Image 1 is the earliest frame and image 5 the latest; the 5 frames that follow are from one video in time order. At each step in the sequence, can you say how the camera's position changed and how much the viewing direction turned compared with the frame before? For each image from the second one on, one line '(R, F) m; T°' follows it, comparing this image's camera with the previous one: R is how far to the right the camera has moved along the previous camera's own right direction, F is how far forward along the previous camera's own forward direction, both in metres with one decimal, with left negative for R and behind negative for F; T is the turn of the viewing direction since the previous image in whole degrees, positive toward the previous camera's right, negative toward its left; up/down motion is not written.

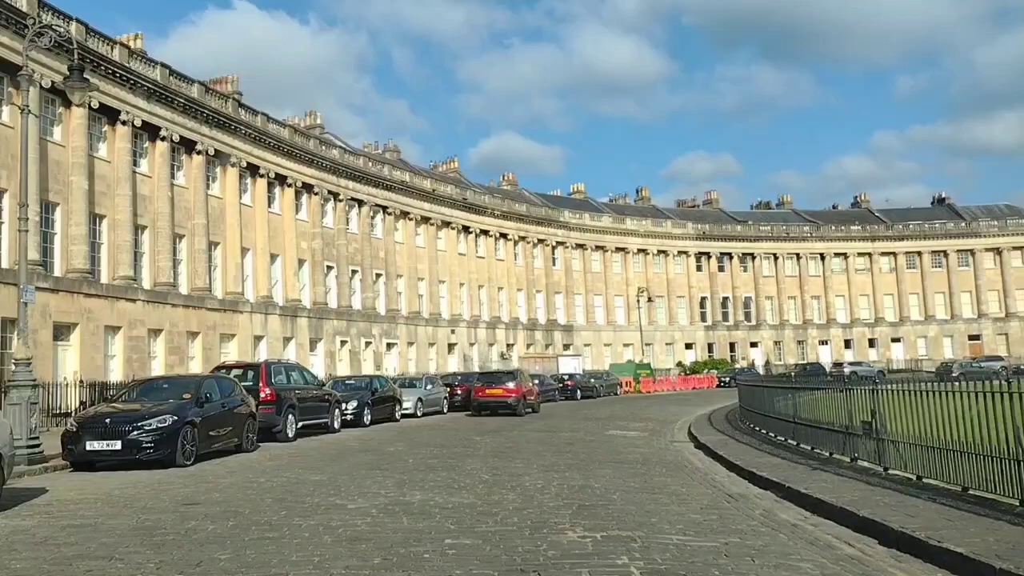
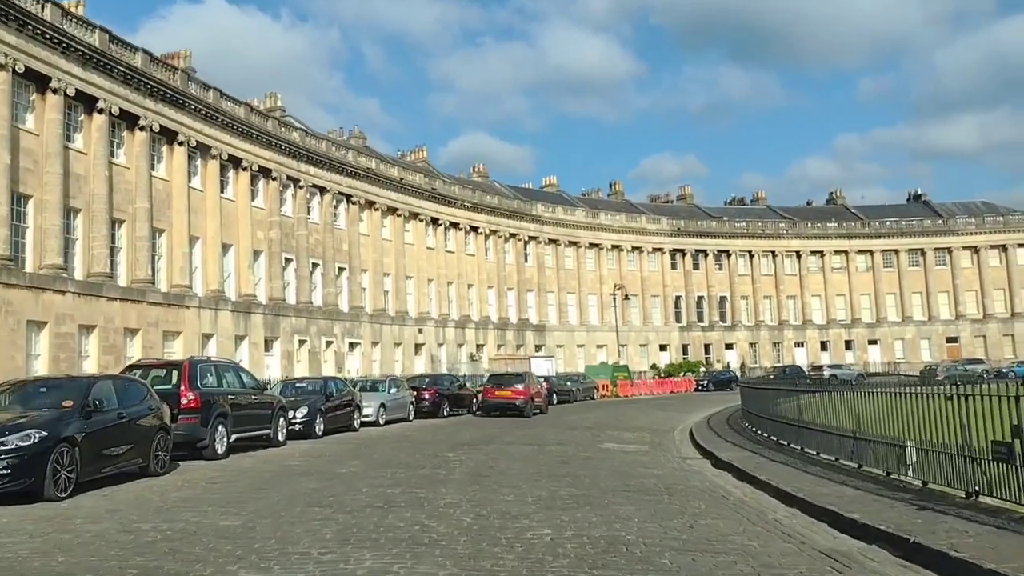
(-0.2, +3.0) m; +2°
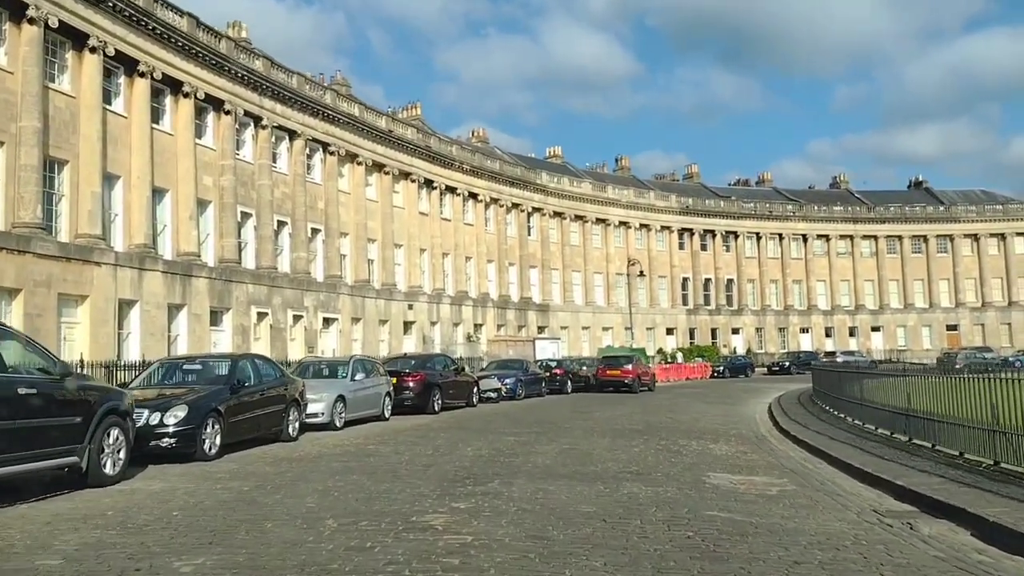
(-0.5, +7.9) m; 0°
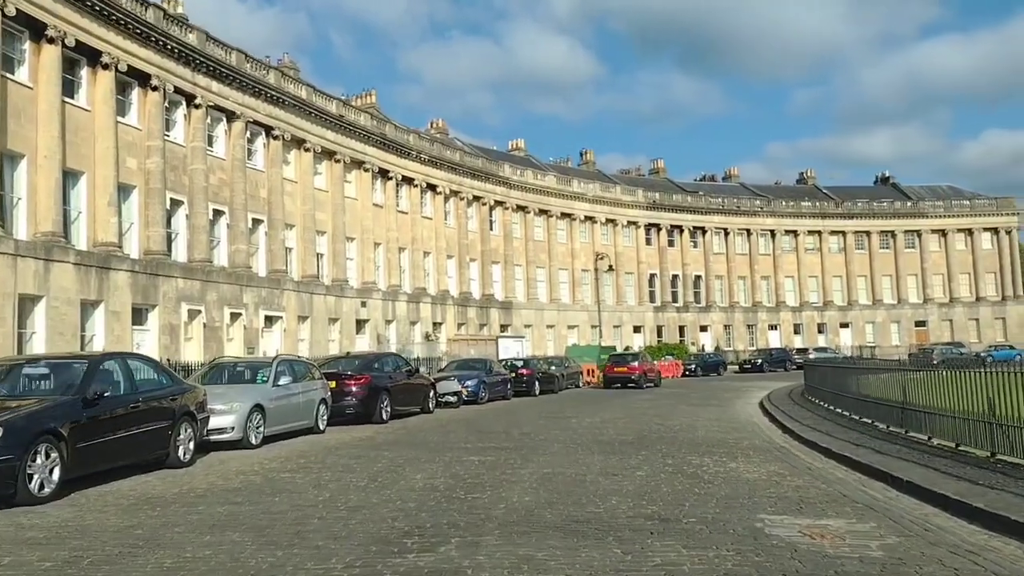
(0.0, +3.3) m; +2°
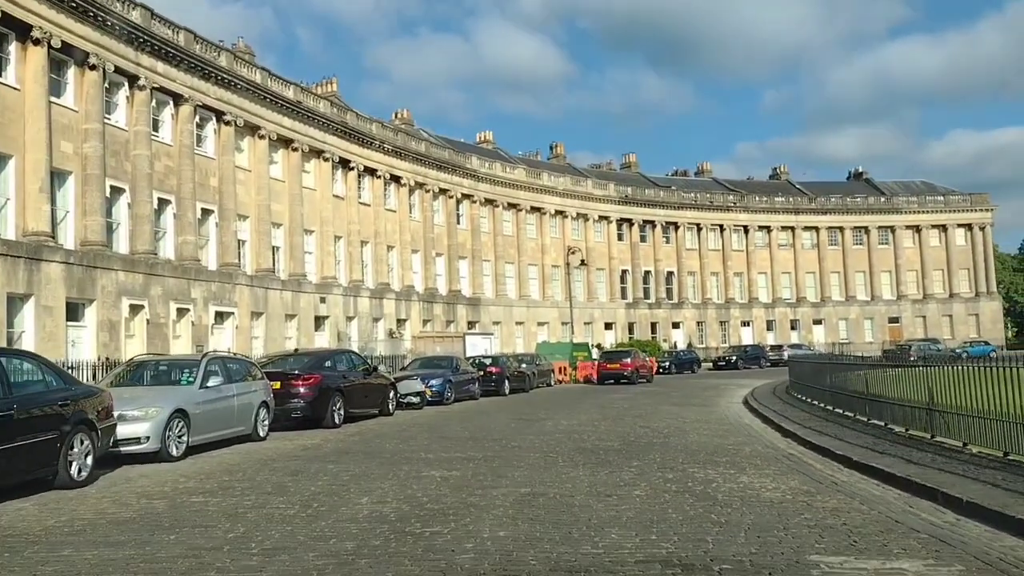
(0.0, +1.9) m; +2°
